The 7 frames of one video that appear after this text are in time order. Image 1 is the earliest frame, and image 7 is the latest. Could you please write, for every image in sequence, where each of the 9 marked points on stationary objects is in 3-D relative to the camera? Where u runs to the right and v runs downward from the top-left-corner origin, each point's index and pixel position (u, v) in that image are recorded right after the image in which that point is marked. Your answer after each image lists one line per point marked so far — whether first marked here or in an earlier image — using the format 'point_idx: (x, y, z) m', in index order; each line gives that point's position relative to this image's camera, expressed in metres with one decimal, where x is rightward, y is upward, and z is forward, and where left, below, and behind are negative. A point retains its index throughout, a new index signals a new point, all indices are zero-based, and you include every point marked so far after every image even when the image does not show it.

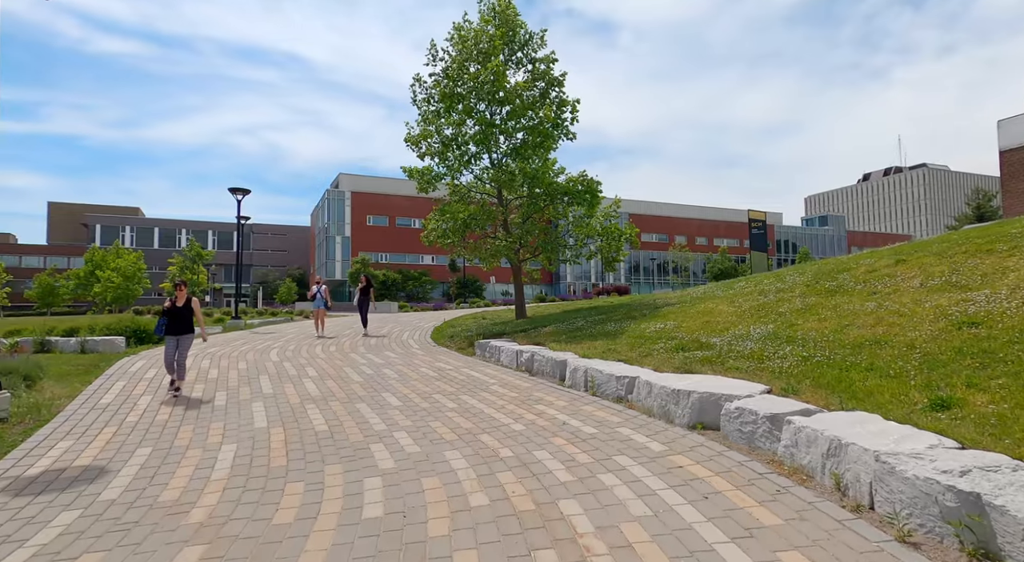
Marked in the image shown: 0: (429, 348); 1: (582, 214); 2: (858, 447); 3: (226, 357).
0: (-2.2, -1.8, +14.1) m
1: (+2.4, +2.2, +17.9) m
2: (+2.7, -1.3, +4.1) m
3: (-6.4, -1.7, +11.8) m
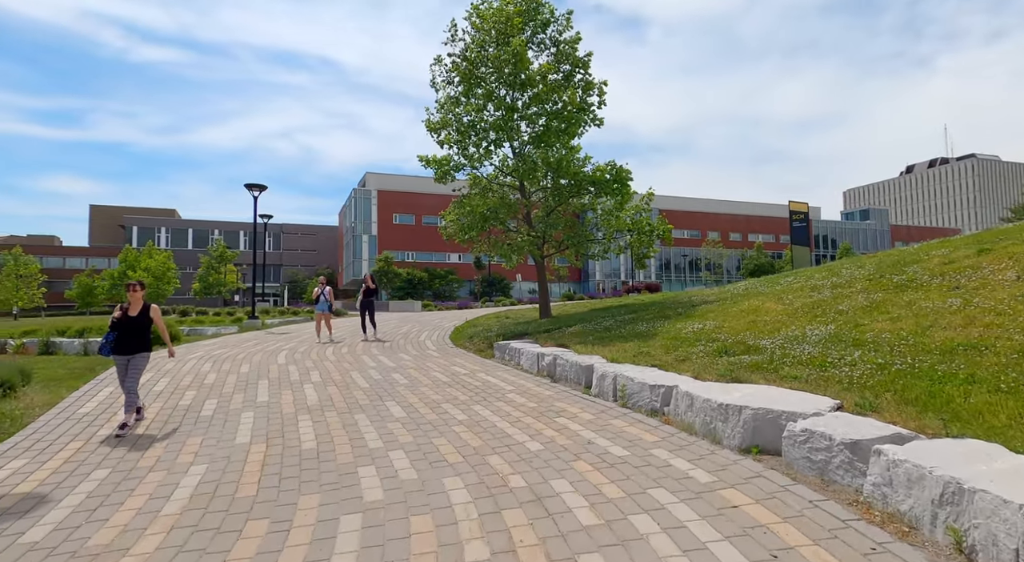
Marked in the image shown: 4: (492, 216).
0: (-1.7, -1.7, +13.2) m
1: (+3.1, +2.3, +16.8) m
2: (+2.7, -1.2, +3.0) m
3: (-6.0, -1.7, +11.1) m
4: (-0.6, +2.0, +15.5) m
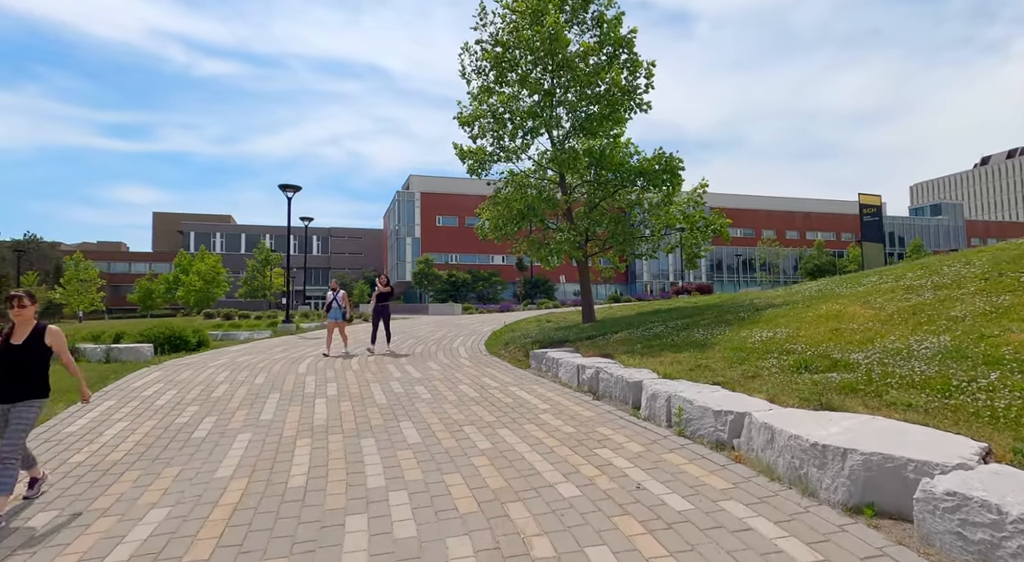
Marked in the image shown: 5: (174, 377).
0: (-0.8, -1.8, +12.2) m
1: (+4.3, +2.3, +15.4) m
2: (+2.7, -1.2, +1.6) m
3: (-5.2, -1.8, +10.5) m
4: (+0.4, +1.9, +14.4) m
5: (-6.1, -1.7, +9.5) m
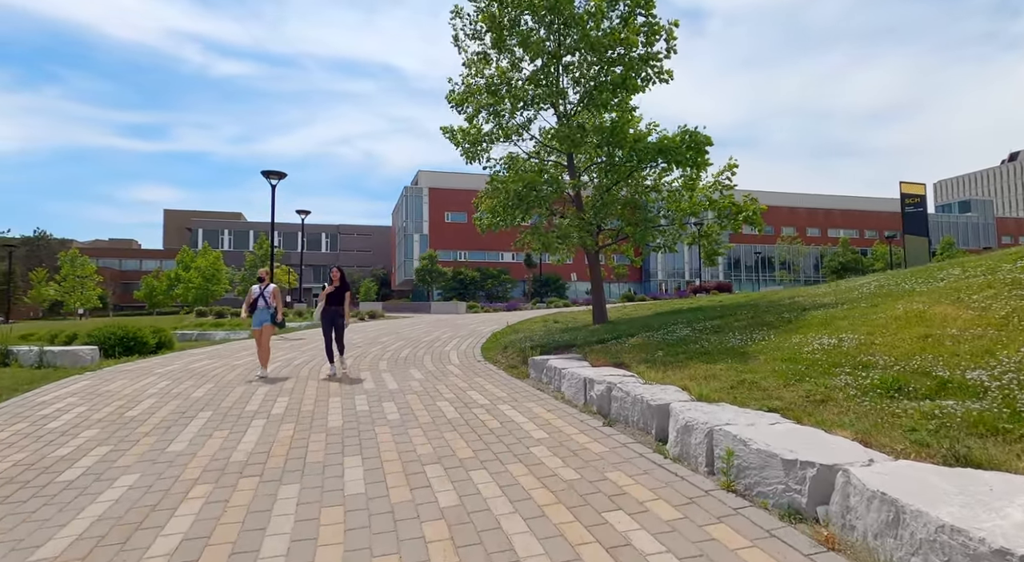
0: (-0.8, -1.7, +10.5) m
1: (+4.3, +2.4, +13.5) m
2: (+2.4, -1.1, -0.2) m
3: (-5.3, -1.6, +8.9) m
4: (+0.5, +2.1, +12.6) m
5: (-6.2, -1.6, +7.9) m
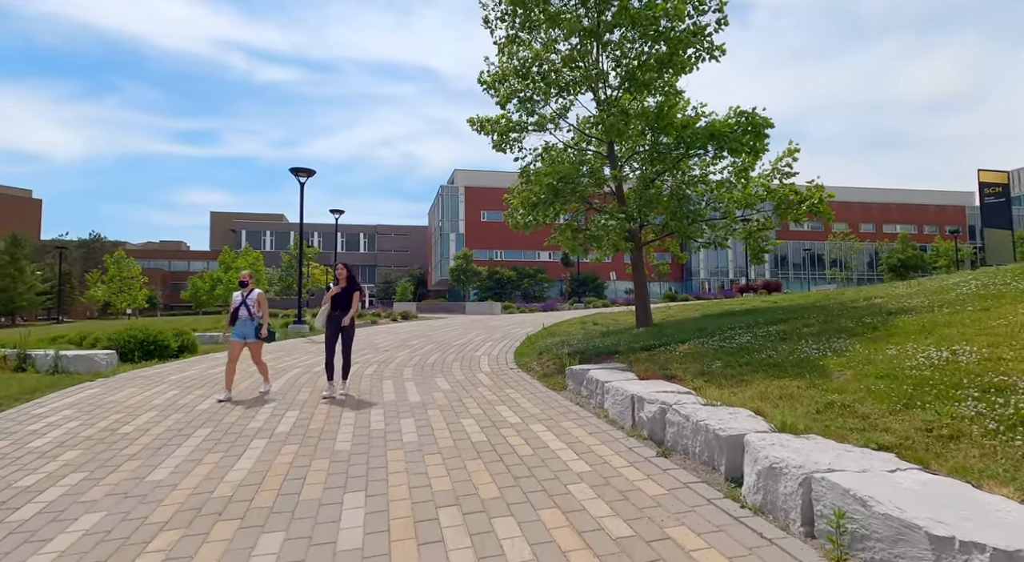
0: (-0.1, -1.7, +9.6) m
1: (+5.1, +2.4, +12.3) m
2: (+2.3, -1.1, -1.3) m
3: (-4.8, -1.7, +8.3) m
4: (+1.2, +2.1, +11.6) m
5: (-5.7, -1.6, +7.4) m
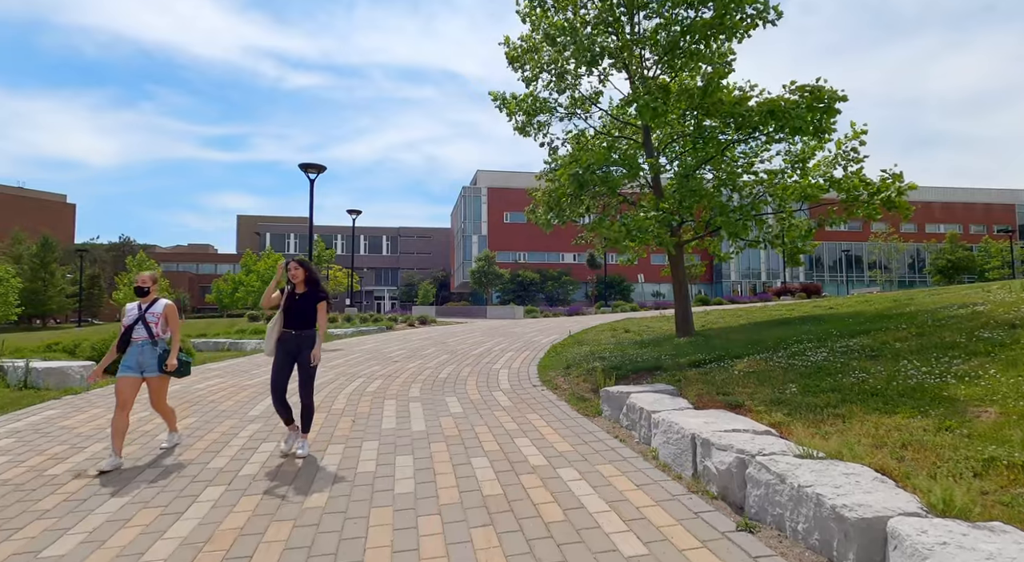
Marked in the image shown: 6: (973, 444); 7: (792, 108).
0: (+0.2, -1.7, +8.3) m
1: (+5.6, +2.4, +10.7) m
2: (+2.2, -1.1, -2.7) m
3: (-4.4, -1.7, +7.2) m
4: (+1.7, +2.0, +10.2) m
5: (-5.5, -1.7, +6.3) m
6: (+3.2, -1.1, +3.6) m
7: (+4.9, +3.0, +9.3) m
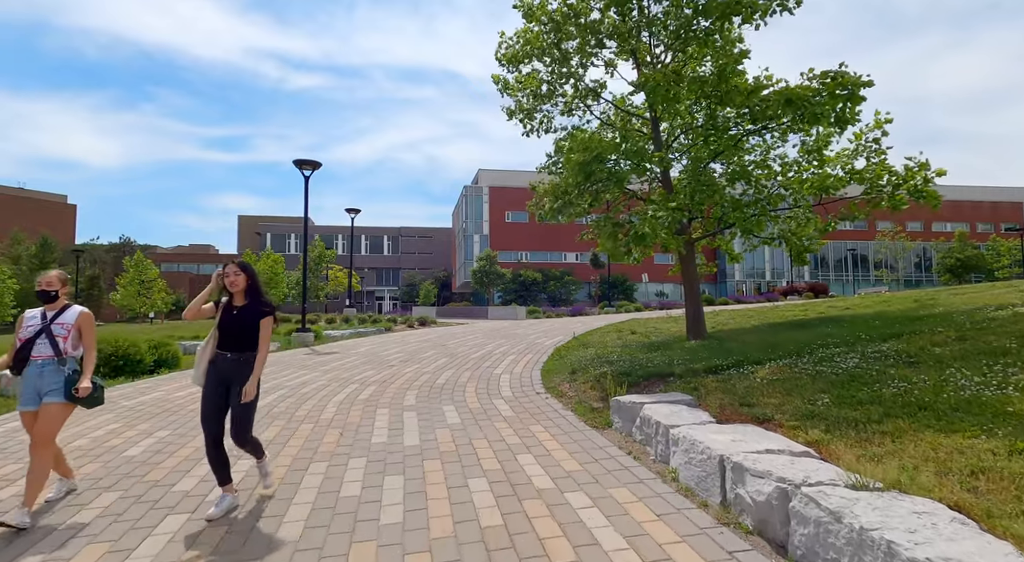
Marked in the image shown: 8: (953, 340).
0: (+0.3, -1.7, +7.7) m
1: (+5.6, +2.4, +10.2) m
2: (+2.1, -1.1, -3.3) m
3: (-4.4, -1.7, +6.6) m
4: (+1.7, +2.0, +9.7) m
5: (-5.4, -1.7, +5.8) m
6: (+3.2, -1.1, +3.1) m
7: (+4.9, +3.0, +8.7) m
8: (+5.1, -0.7, +6.1) m
